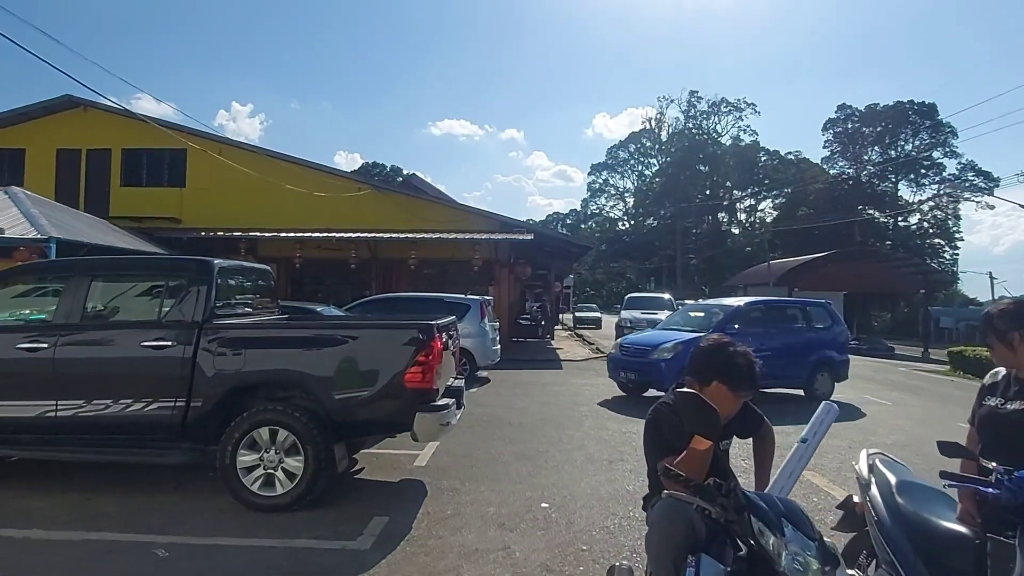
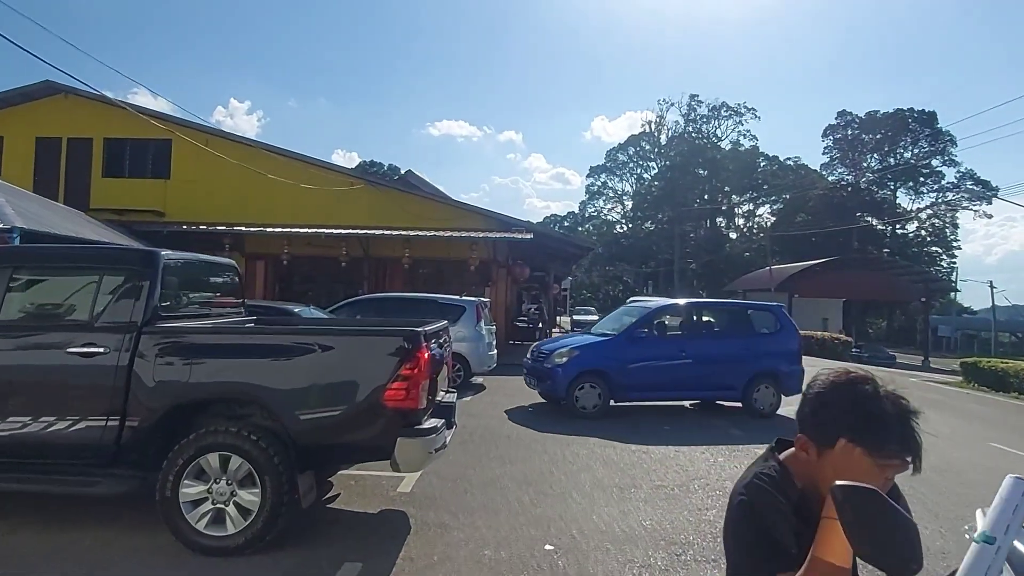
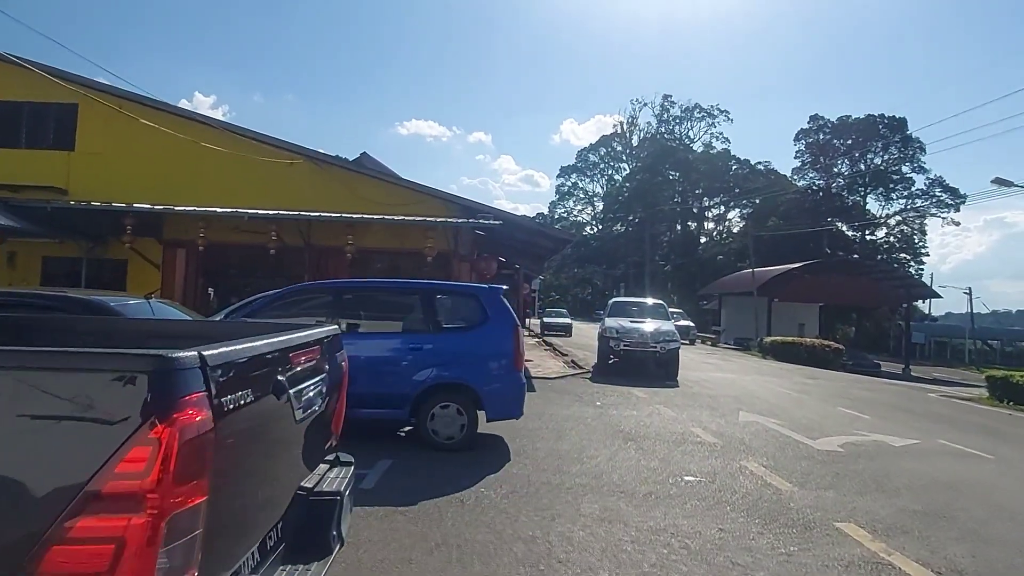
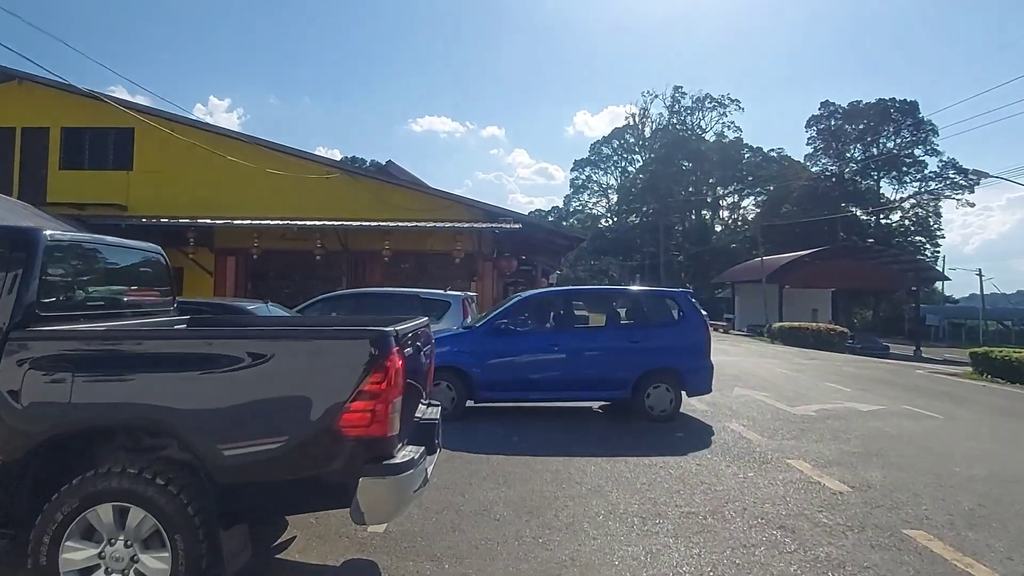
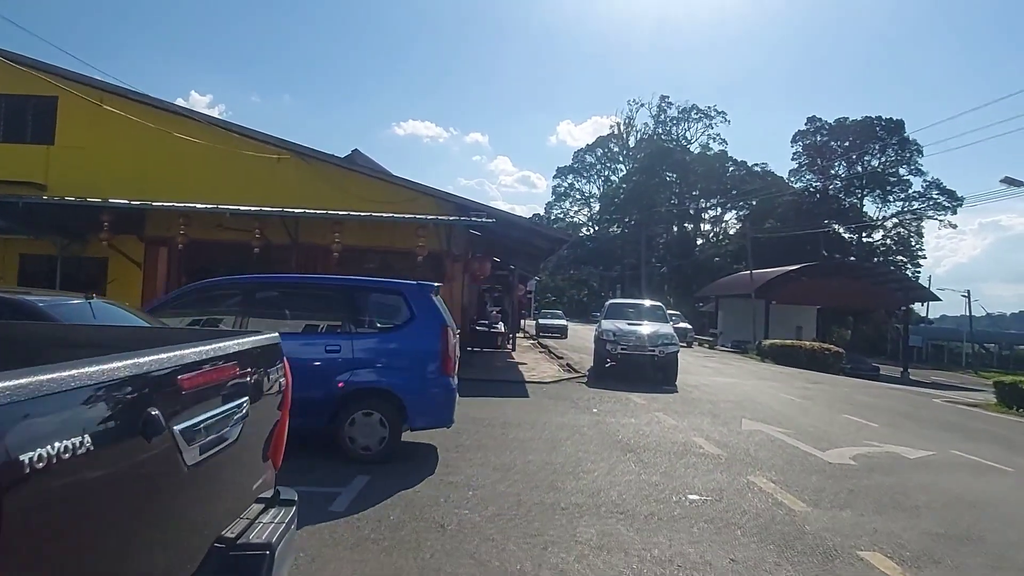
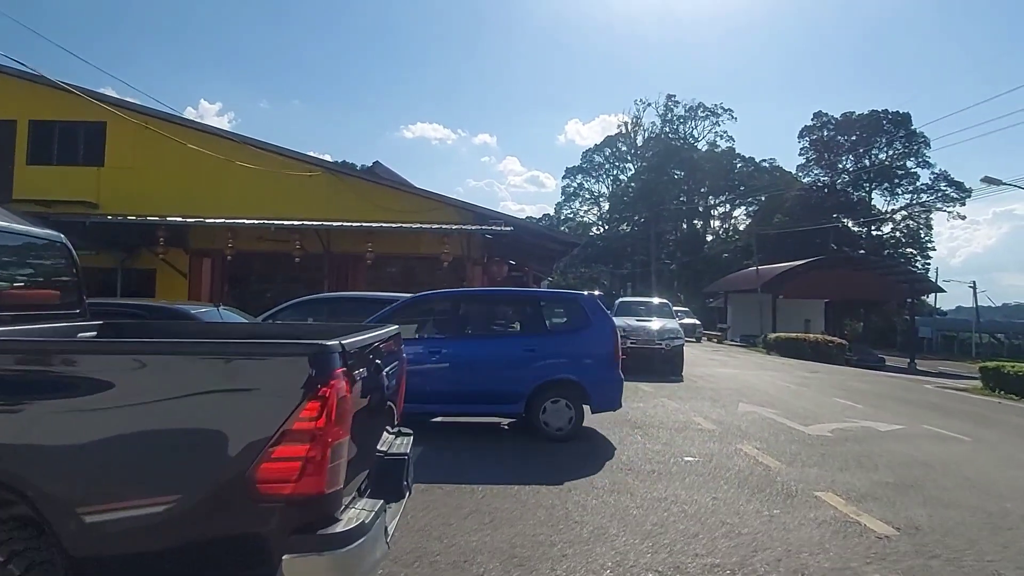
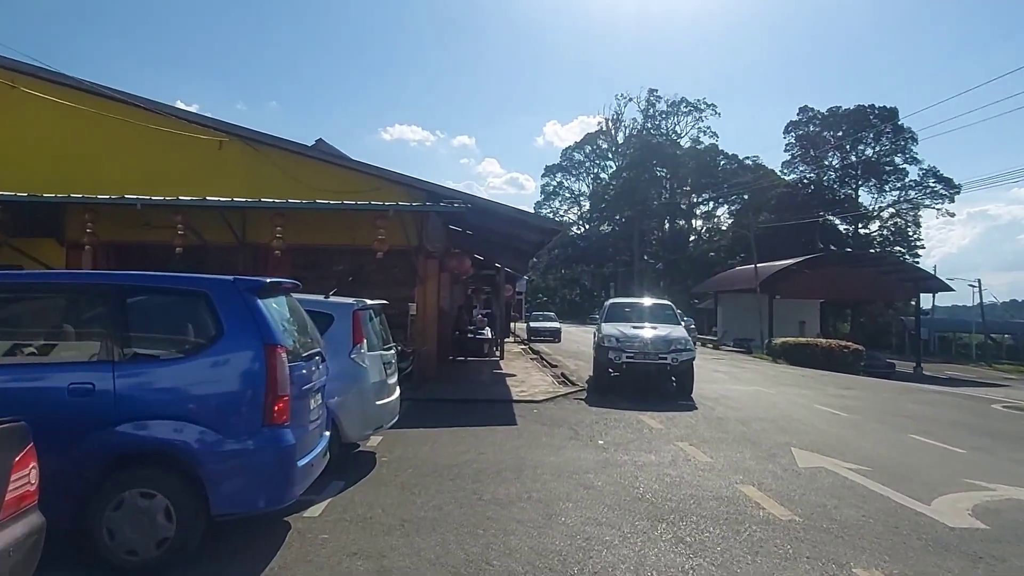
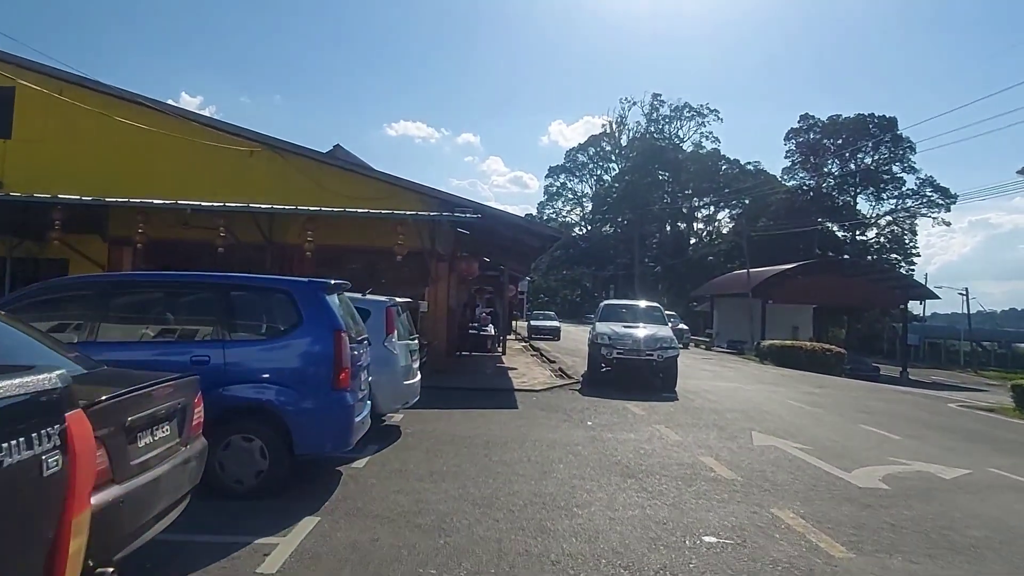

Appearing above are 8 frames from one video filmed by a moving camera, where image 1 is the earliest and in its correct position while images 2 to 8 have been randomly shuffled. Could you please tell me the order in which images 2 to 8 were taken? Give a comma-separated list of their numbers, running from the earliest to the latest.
2, 4, 6, 3, 5, 8, 7
